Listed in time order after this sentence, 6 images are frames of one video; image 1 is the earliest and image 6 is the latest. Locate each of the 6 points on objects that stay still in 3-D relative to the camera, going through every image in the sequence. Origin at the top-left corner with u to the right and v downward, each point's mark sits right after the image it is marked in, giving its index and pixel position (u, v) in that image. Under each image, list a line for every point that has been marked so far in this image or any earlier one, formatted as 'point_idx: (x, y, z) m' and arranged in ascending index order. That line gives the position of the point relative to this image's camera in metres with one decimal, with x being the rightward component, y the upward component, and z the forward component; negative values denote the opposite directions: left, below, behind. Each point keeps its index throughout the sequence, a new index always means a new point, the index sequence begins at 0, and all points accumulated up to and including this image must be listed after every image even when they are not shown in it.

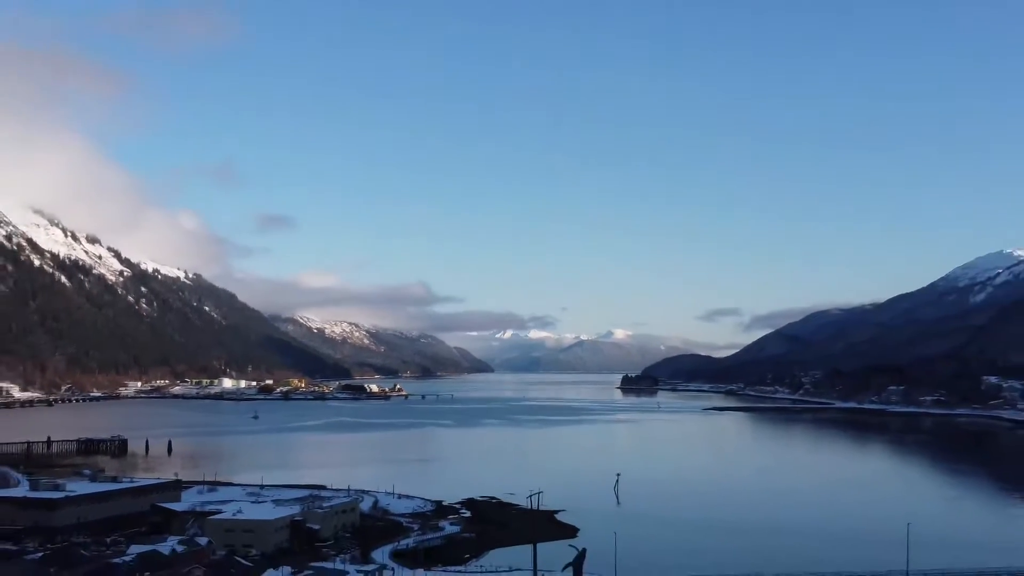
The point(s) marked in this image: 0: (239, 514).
0: (-5.4, -4.5, +13.3) m
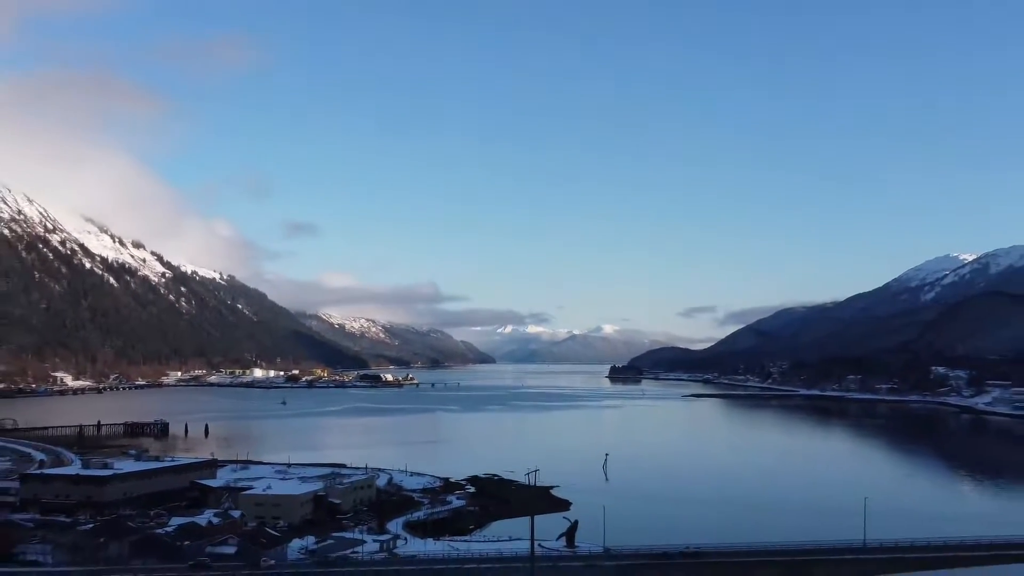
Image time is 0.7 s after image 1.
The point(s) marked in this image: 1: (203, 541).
0: (-5.4, -4.5, +14.8) m
1: (-6.5, -5.3, +13.9) m
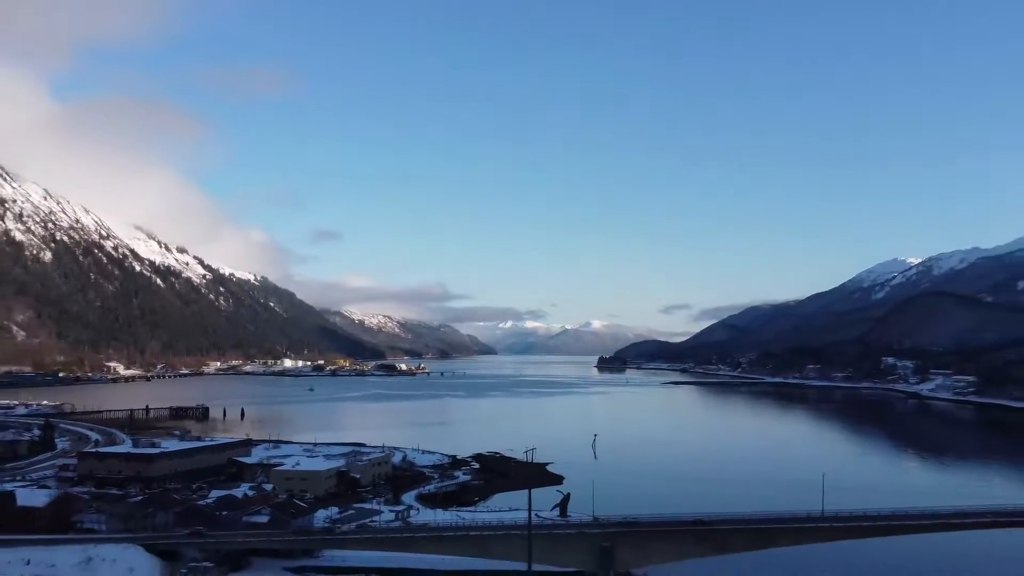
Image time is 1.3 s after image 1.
0: (-5.4, -4.5, +16.7) m
1: (-6.5, -5.3, +15.7) m
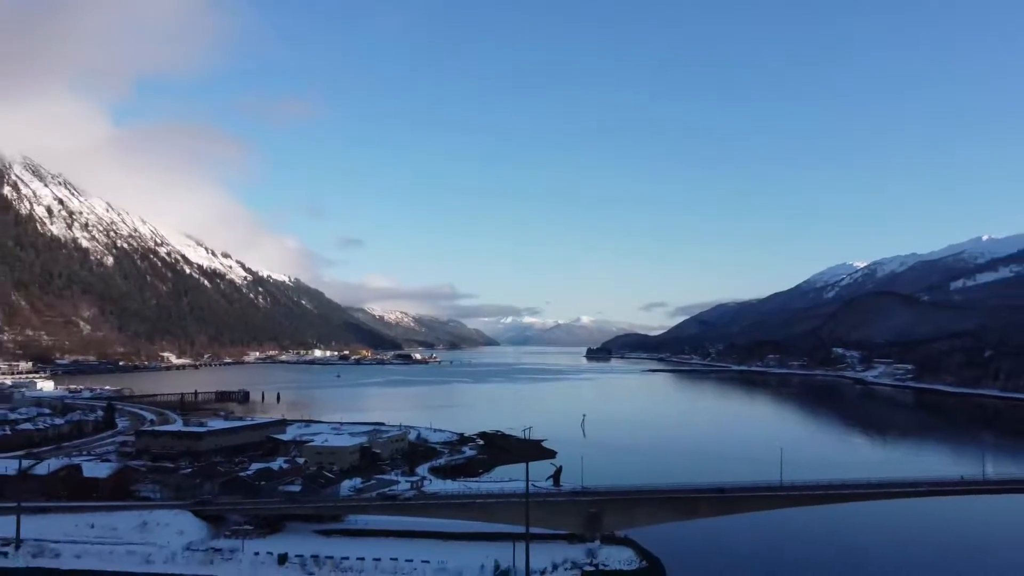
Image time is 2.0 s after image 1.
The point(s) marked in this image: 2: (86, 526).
0: (-5.4, -4.5, +19.1) m
1: (-6.5, -5.3, +18.1) m
2: (-11.1, -6.2, +17.1) m
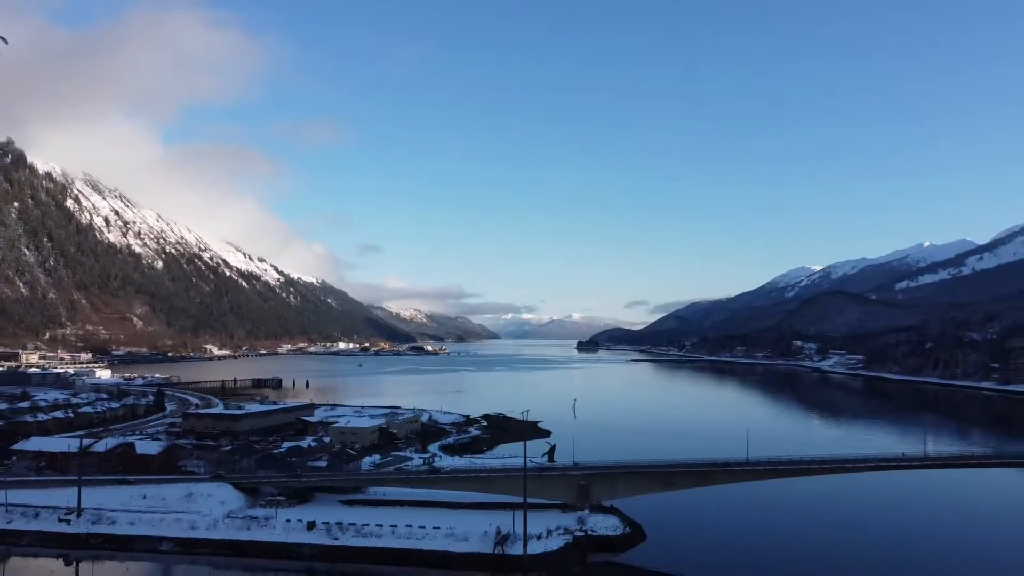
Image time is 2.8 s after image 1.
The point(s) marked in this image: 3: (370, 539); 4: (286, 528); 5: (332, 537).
0: (-5.4, -4.5, +21.6) m
1: (-6.5, -5.3, +20.7) m
2: (-11.1, -6.2, +19.7) m
3: (-3.7, -6.6, +17.2) m
4: (-6.2, -6.6, +18.1) m
5: (-4.8, -6.7, +17.6) m
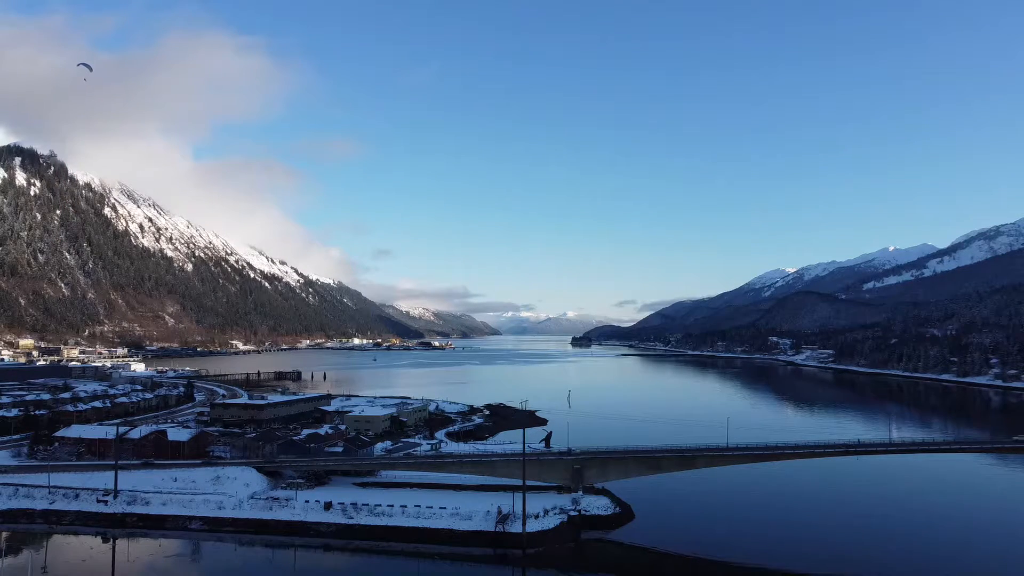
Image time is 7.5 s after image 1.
0: (-5.4, -4.5, +23.5) m
1: (-6.5, -5.4, +22.6) m
2: (-11.1, -6.3, +21.6) m
3: (-3.7, -6.6, +19.1) m
4: (-6.2, -6.6, +20.0) m
5: (-4.8, -6.7, +19.6) m
